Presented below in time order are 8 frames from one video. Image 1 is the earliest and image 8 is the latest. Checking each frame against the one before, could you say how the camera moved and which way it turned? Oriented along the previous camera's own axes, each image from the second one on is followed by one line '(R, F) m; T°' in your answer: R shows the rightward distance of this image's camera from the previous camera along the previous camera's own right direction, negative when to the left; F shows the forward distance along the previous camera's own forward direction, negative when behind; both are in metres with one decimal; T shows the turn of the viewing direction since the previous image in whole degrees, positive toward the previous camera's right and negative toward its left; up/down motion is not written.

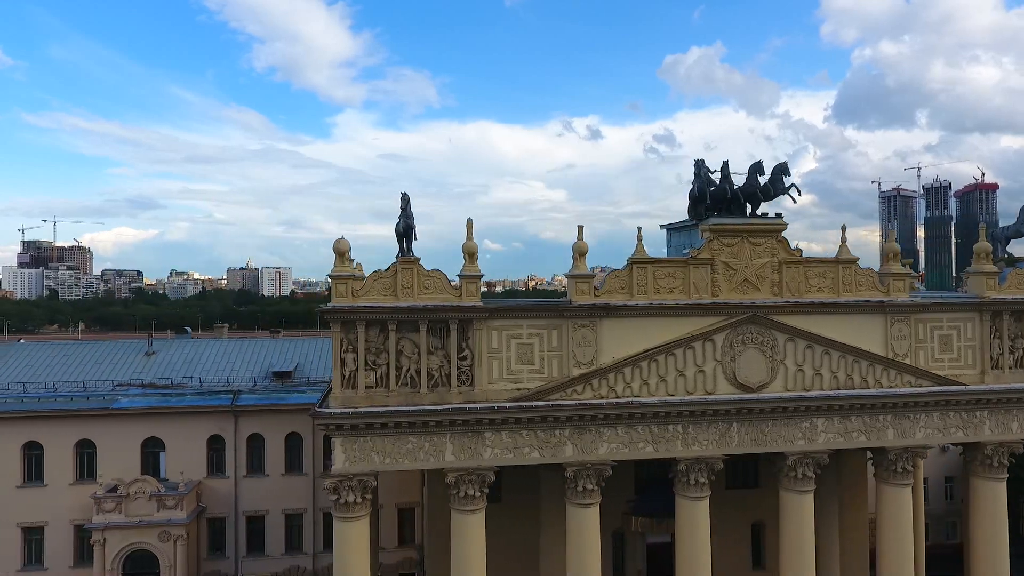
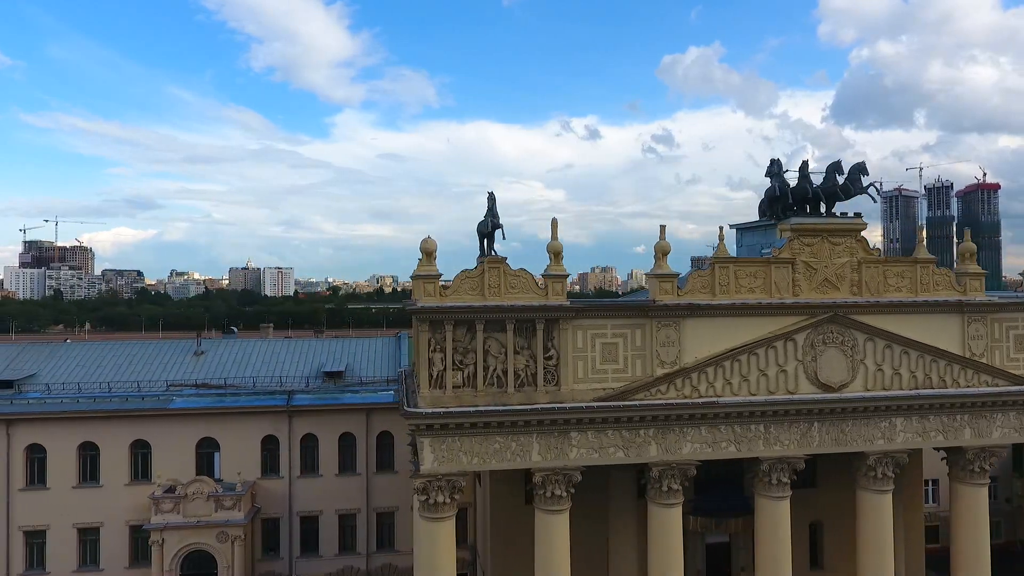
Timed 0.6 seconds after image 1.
(-2.3, 0.0) m; 0°
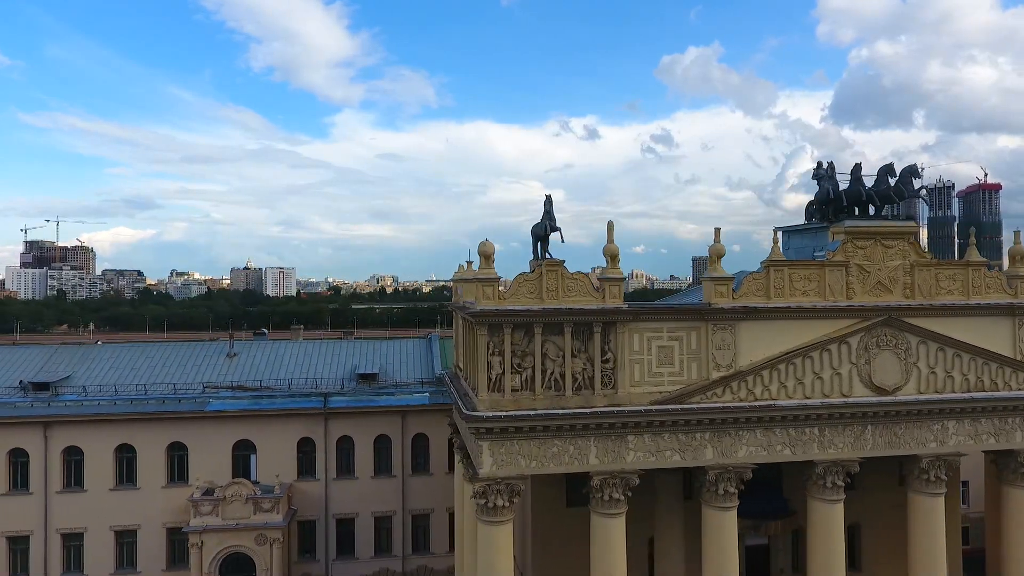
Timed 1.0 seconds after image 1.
(-1.5, 0.0) m; 0°
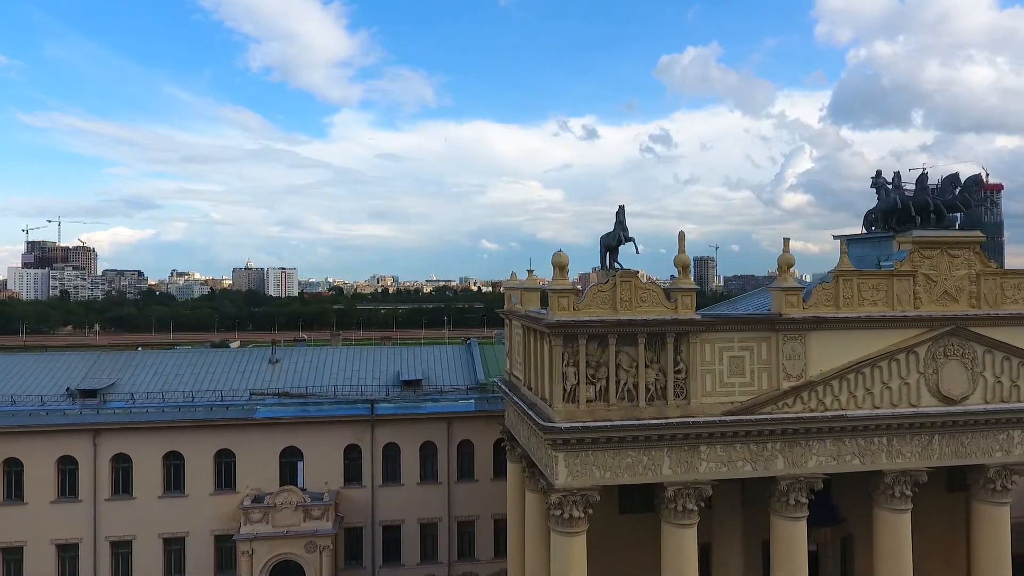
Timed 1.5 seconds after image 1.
(-2.0, 0.0) m; 0°
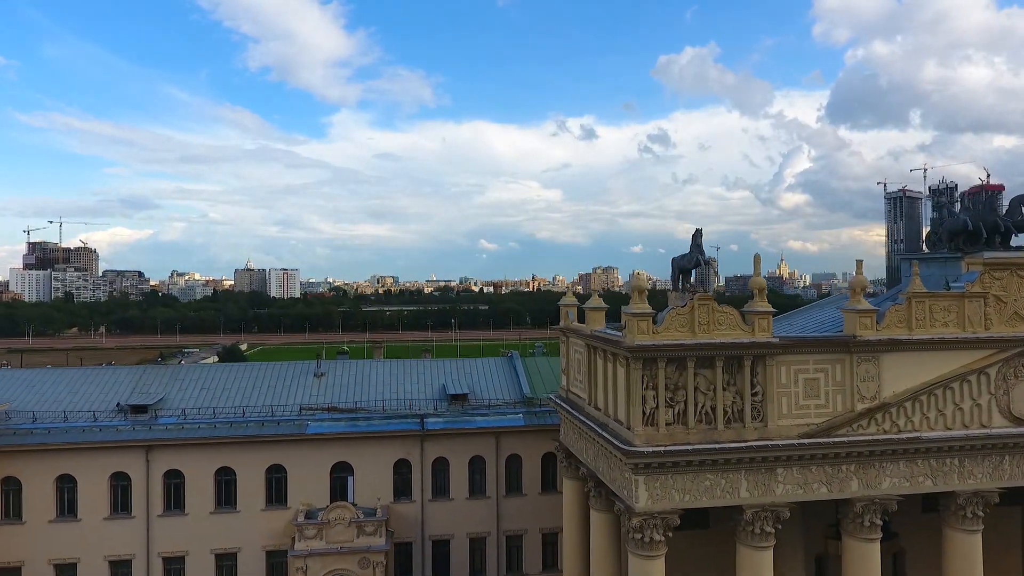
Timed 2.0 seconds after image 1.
(-2.1, 0.0) m; 0°
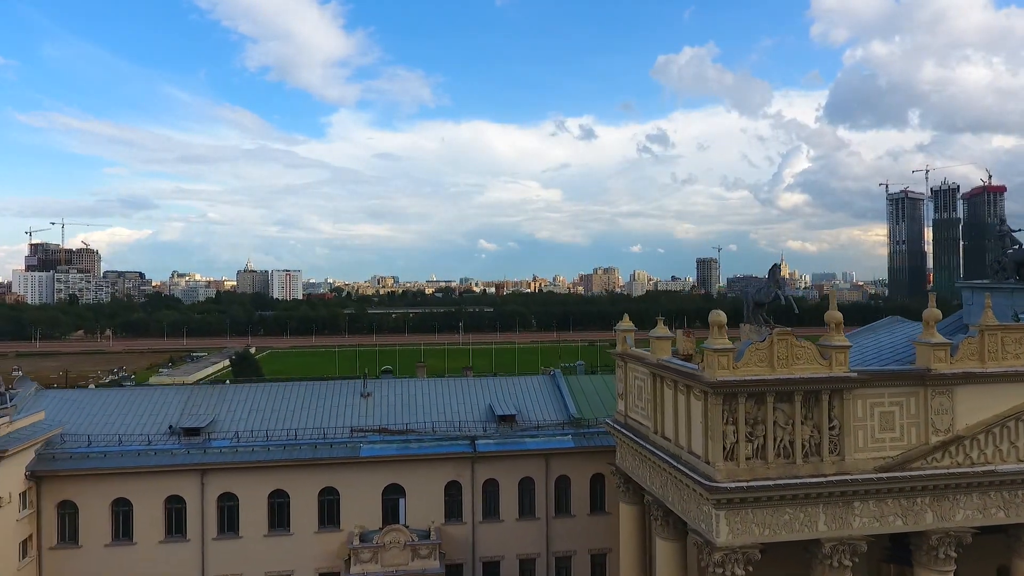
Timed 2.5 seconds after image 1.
(-2.1, -0.1) m; 0°
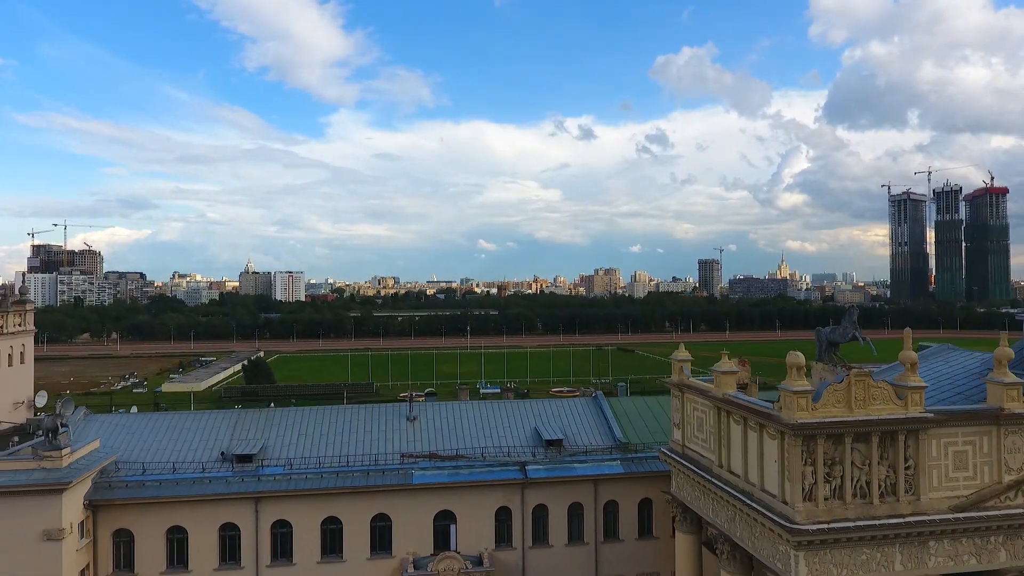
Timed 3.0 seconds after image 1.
(-2.1, -0.1) m; 0°
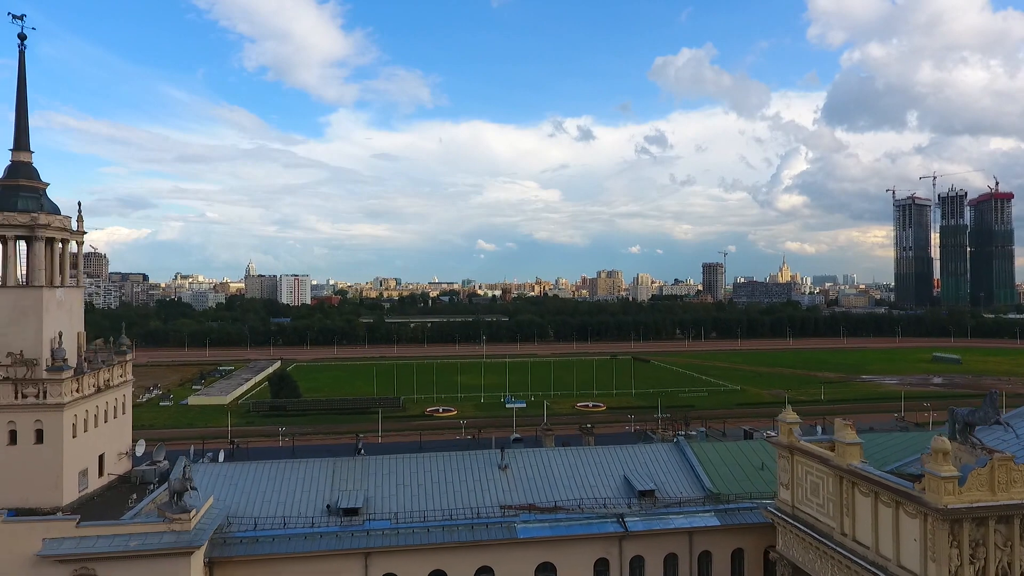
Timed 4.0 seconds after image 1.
(-4.3, -0.4) m; 0°
